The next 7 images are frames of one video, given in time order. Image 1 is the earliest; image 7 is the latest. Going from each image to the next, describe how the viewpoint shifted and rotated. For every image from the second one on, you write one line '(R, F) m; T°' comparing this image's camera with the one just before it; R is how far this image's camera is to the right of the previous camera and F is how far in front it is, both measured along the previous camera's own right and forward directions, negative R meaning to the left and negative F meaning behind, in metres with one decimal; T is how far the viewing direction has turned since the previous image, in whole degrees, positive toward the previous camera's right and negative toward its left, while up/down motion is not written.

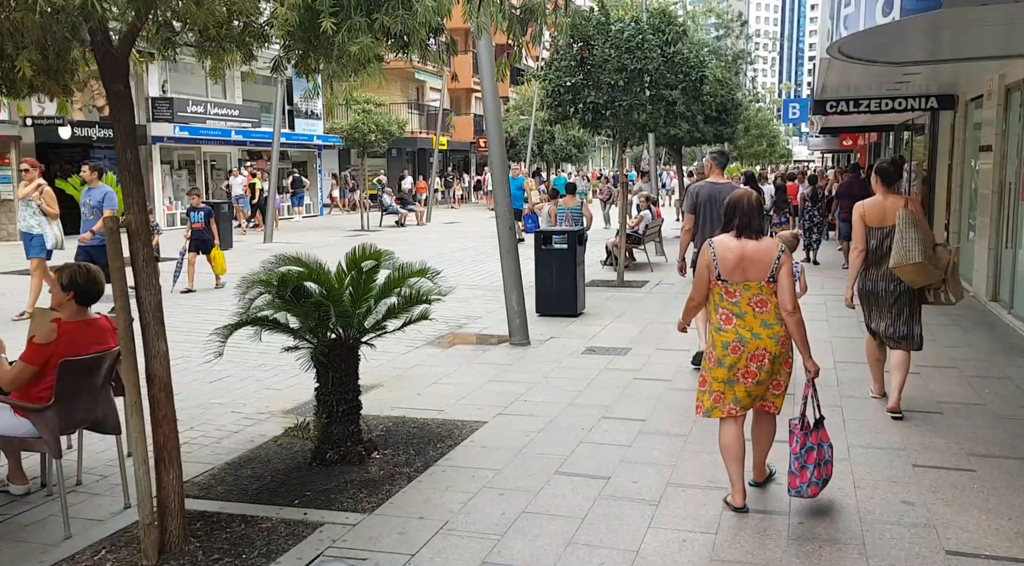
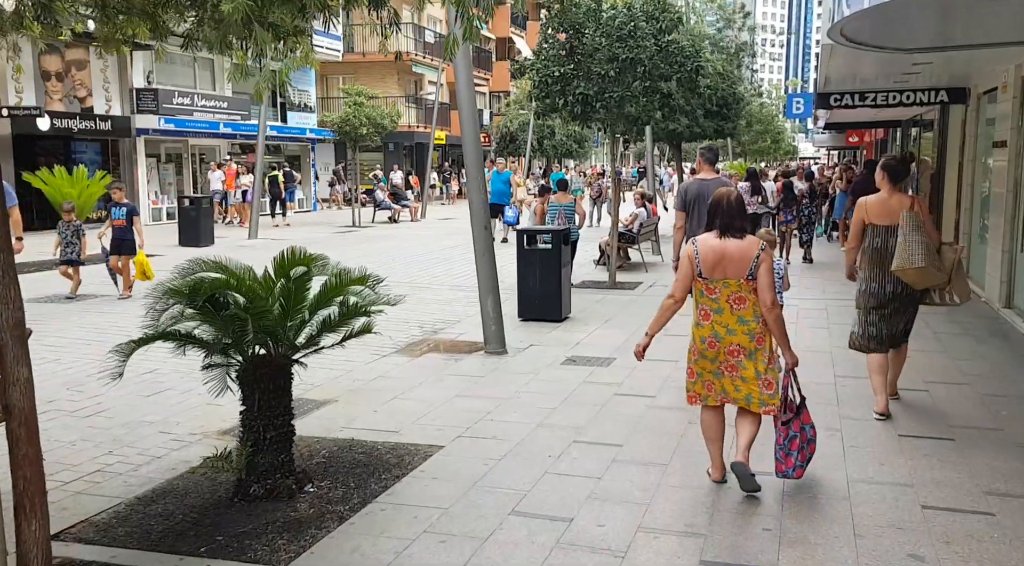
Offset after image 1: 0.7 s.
(+0.3, +0.7) m; 0°
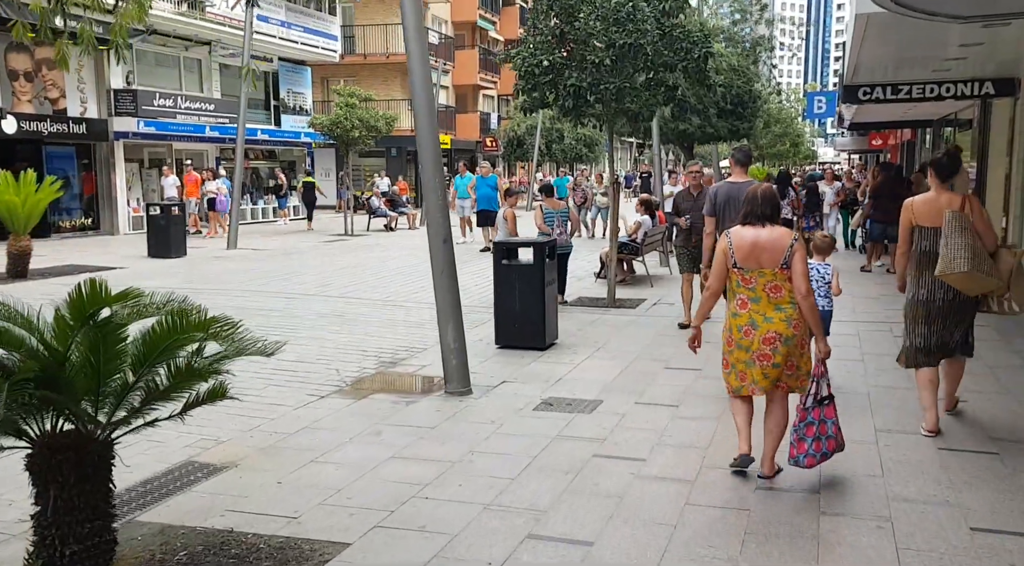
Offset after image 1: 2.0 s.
(+0.4, +1.6) m; -1°
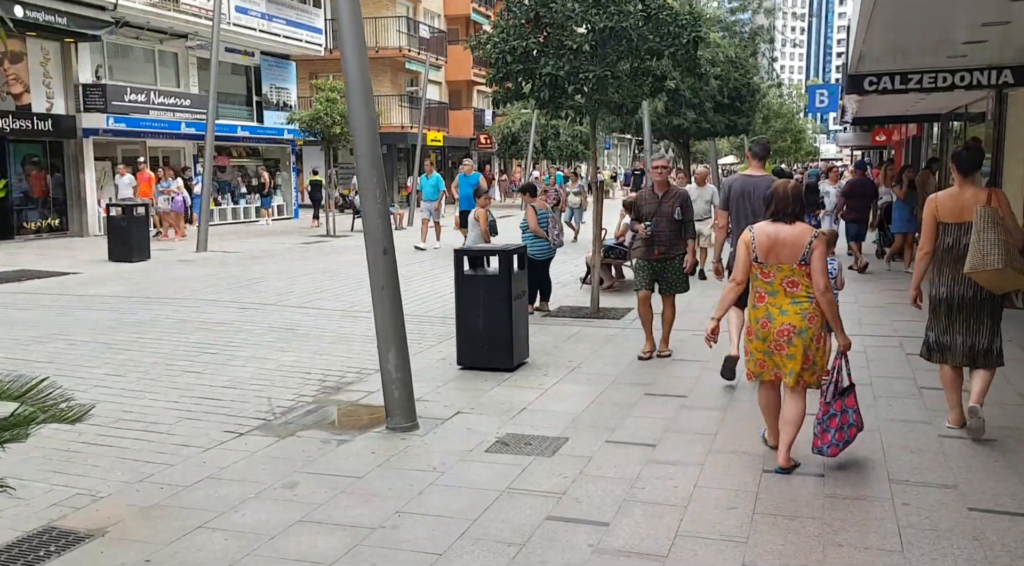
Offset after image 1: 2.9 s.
(+0.3, +1.1) m; 0°
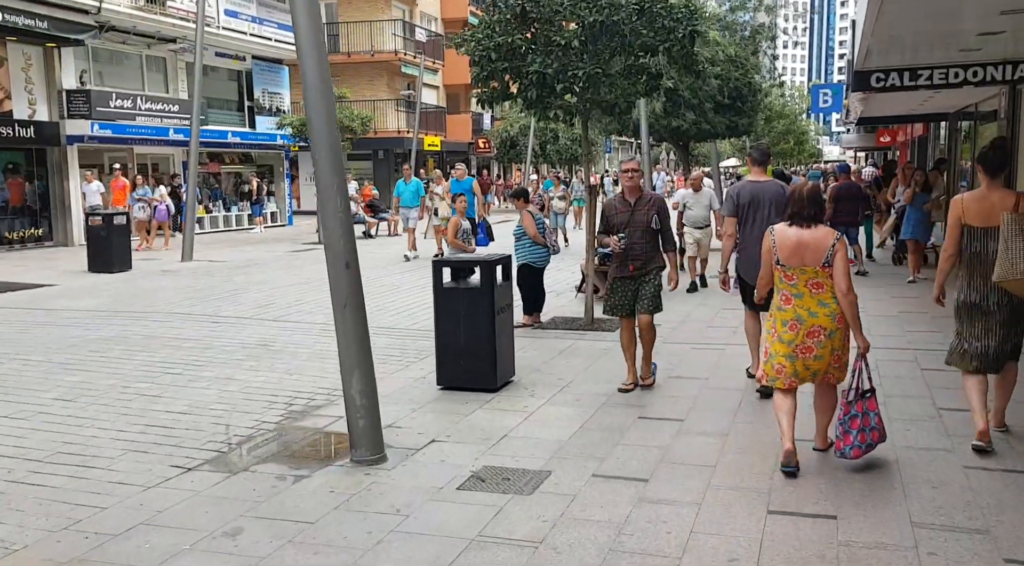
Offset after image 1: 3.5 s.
(+0.2, +0.6) m; 0°
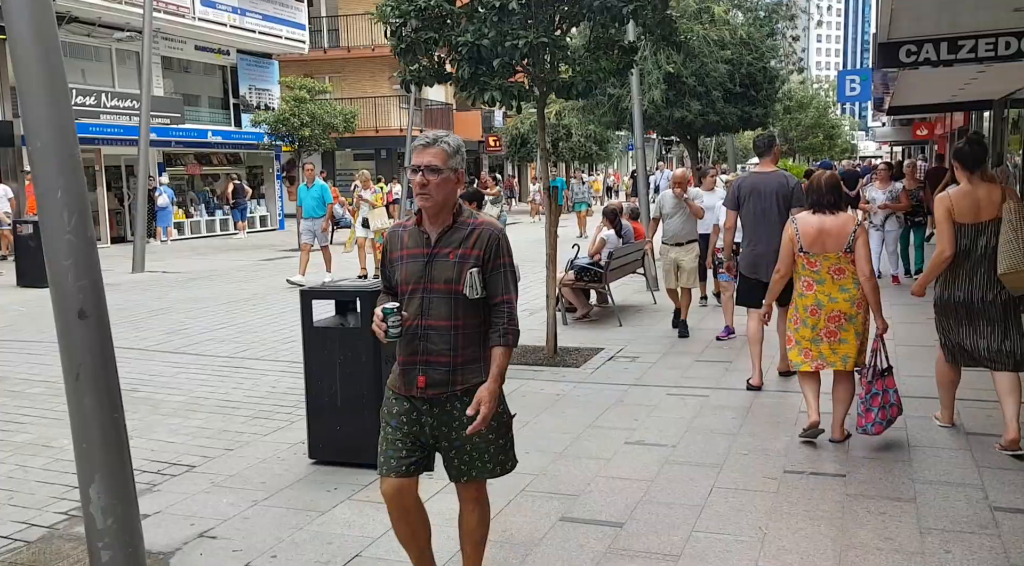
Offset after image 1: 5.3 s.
(+0.8, +2.0) m; -2°
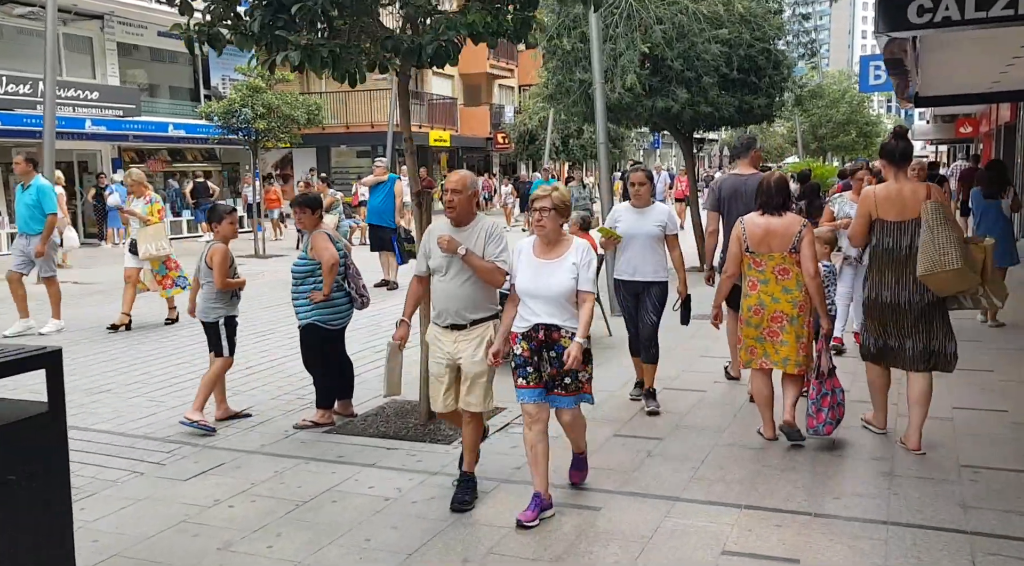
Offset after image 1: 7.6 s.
(+1.2, +2.4) m; -2°
